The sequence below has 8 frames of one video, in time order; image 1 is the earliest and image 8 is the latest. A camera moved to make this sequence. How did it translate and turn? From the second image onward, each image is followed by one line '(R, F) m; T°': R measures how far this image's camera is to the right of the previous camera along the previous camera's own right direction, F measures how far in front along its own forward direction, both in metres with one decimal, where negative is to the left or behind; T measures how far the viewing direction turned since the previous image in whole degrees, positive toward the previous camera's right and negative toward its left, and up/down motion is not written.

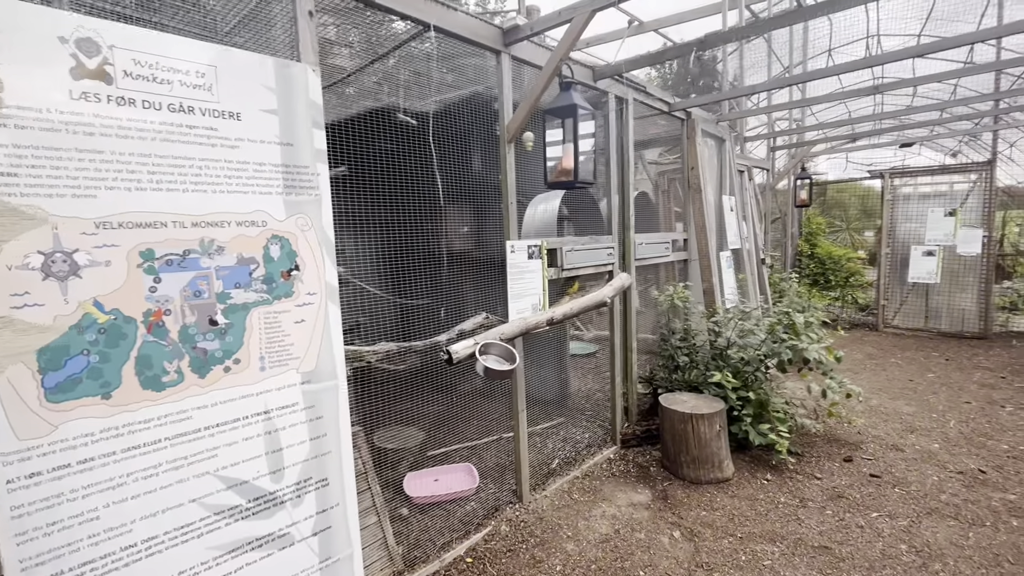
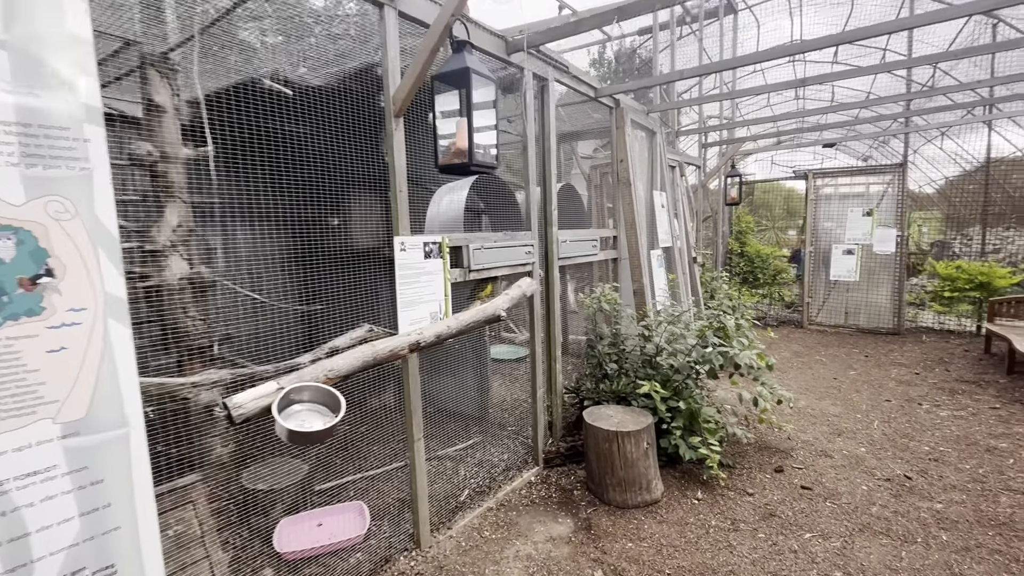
(+0.2, +0.4) m; +6°
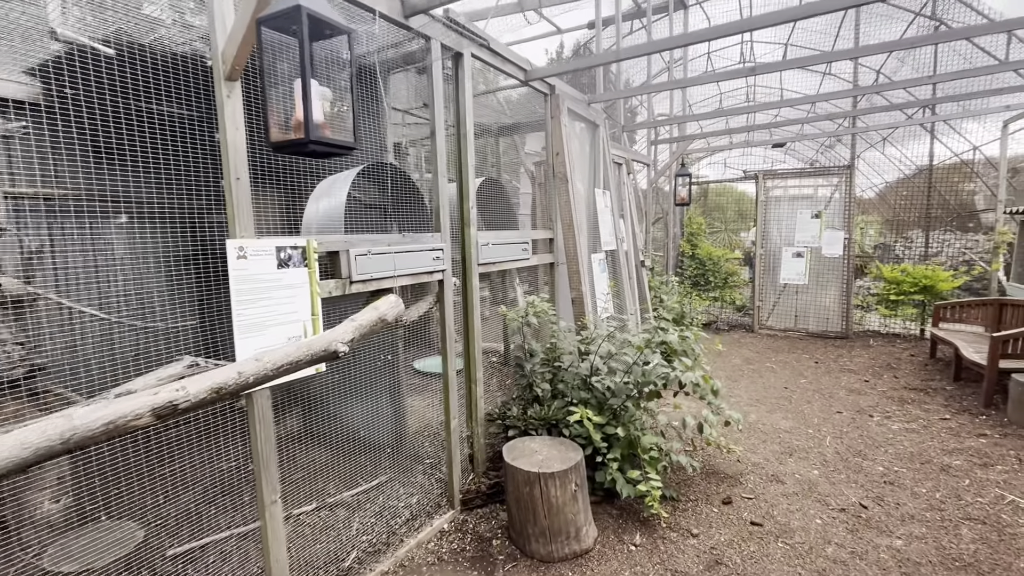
(+0.3, +0.4) m; +4°
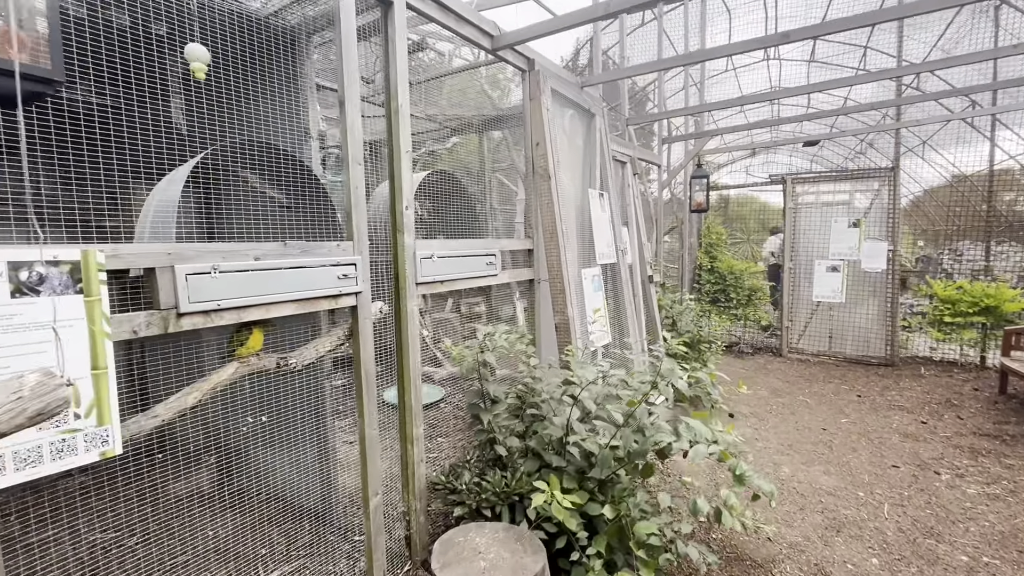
(+0.3, +0.7) m; -2°
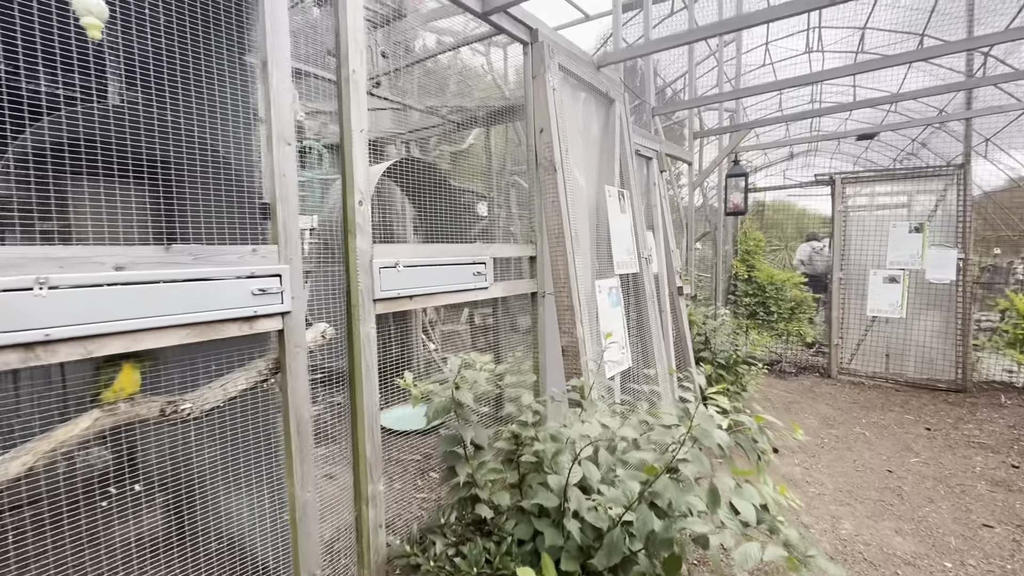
(+0.1, +0.5) m; -3°
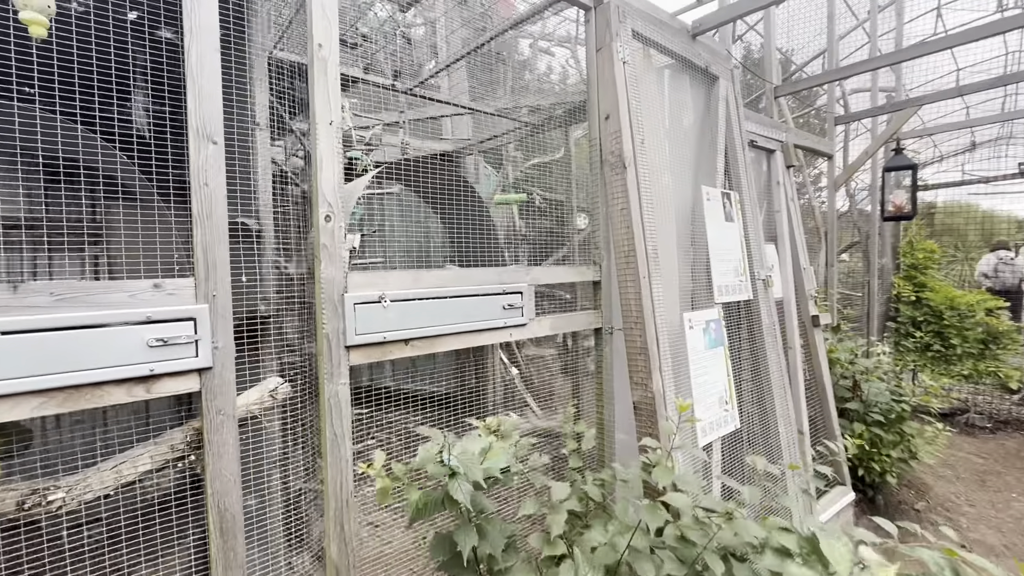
(+0.2, +0.5) m; -14°
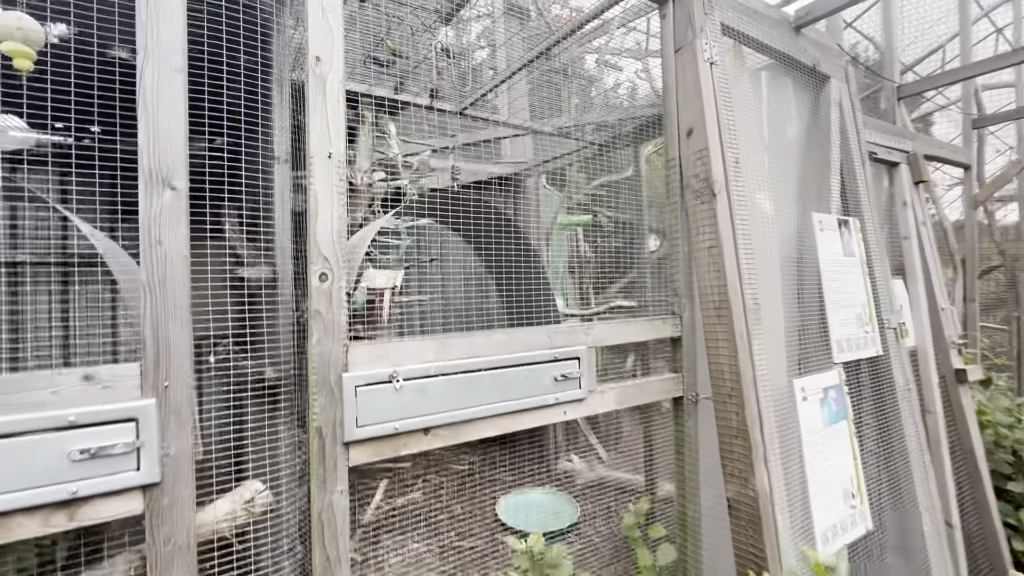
(0.0, +0.3) m; -8°
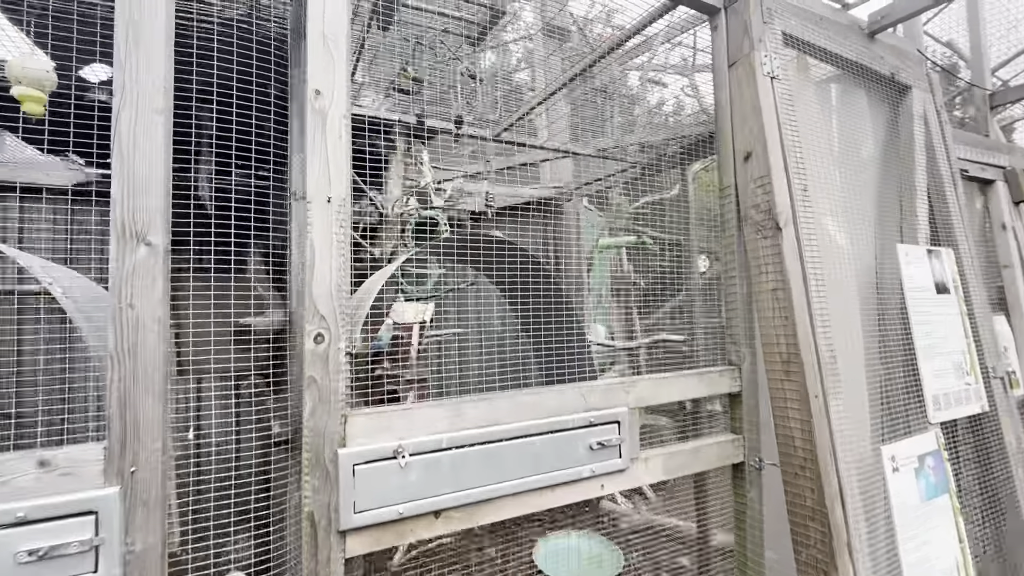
(0.0, +0.1) m; -5°
